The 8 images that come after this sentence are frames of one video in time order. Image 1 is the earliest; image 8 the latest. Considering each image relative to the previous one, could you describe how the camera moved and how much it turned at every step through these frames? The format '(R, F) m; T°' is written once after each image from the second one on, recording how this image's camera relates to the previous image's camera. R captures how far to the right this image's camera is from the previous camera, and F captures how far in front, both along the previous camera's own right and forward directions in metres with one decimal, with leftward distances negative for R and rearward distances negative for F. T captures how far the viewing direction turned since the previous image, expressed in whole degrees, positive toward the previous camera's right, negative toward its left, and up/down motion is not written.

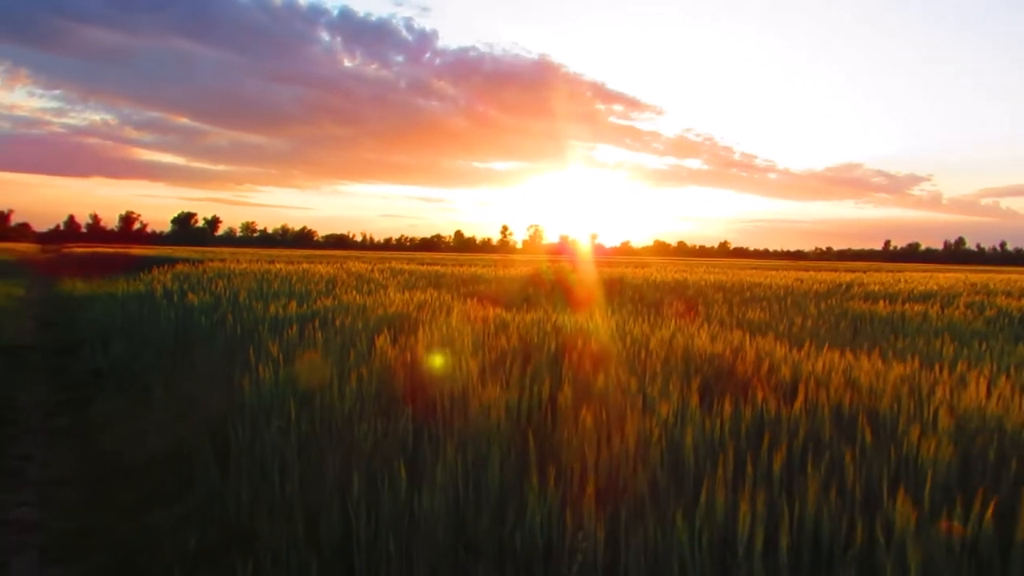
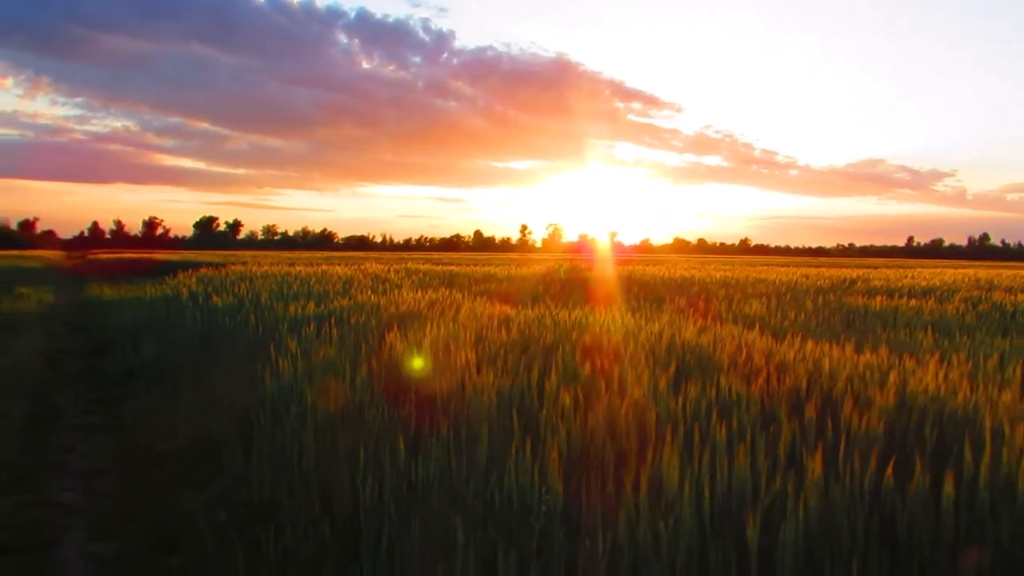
(+0.1, -0.4) m; -1°
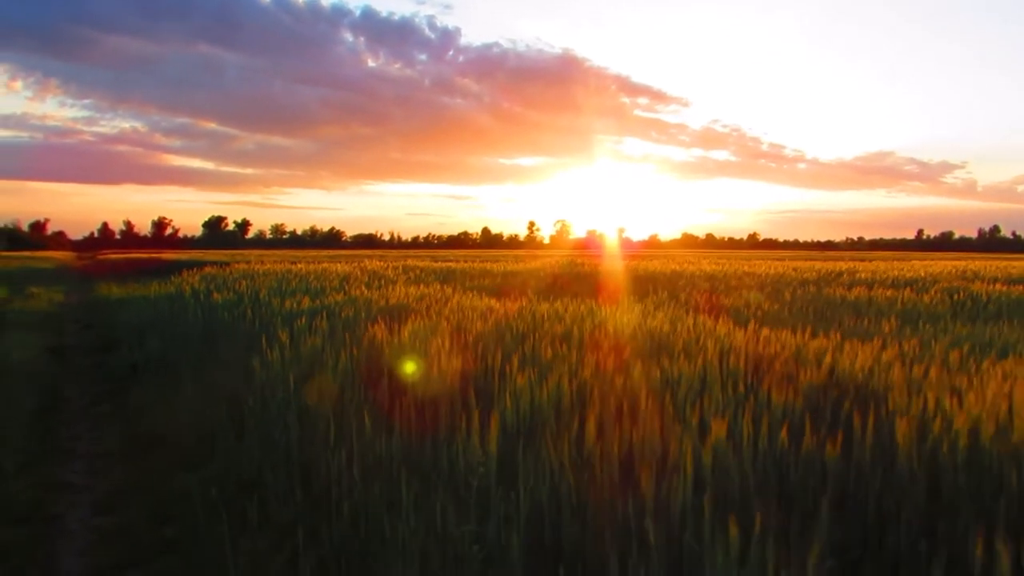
(+0.2, -0.3) m; -1°
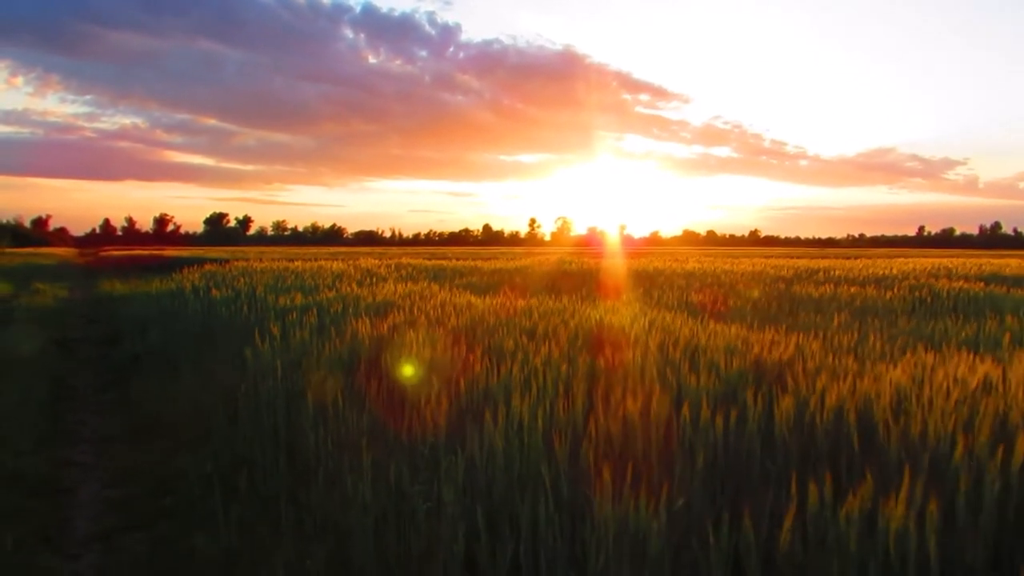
(+0.2, -0.5) m; 0°
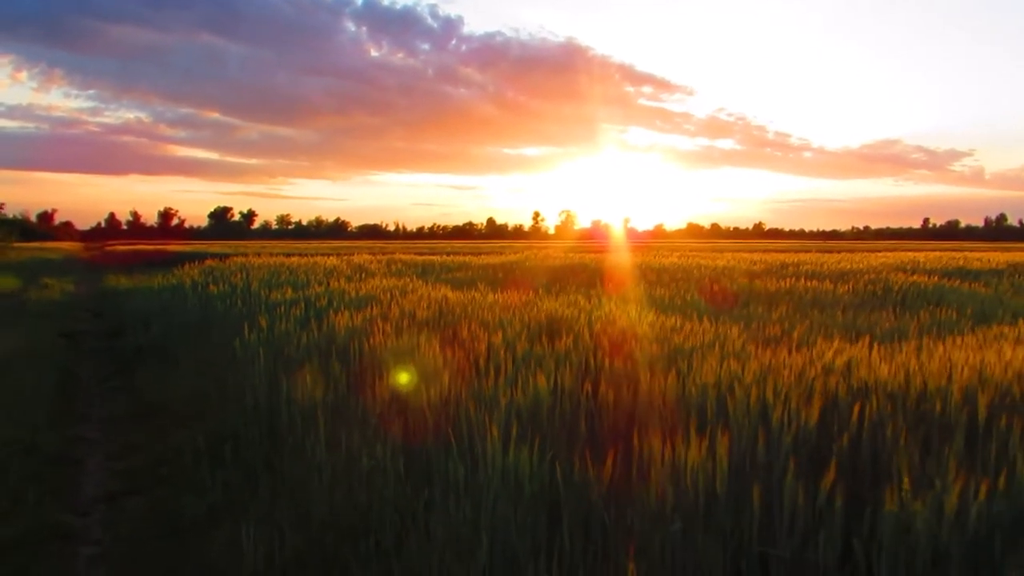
(+0.3, -0.6) m; 0°
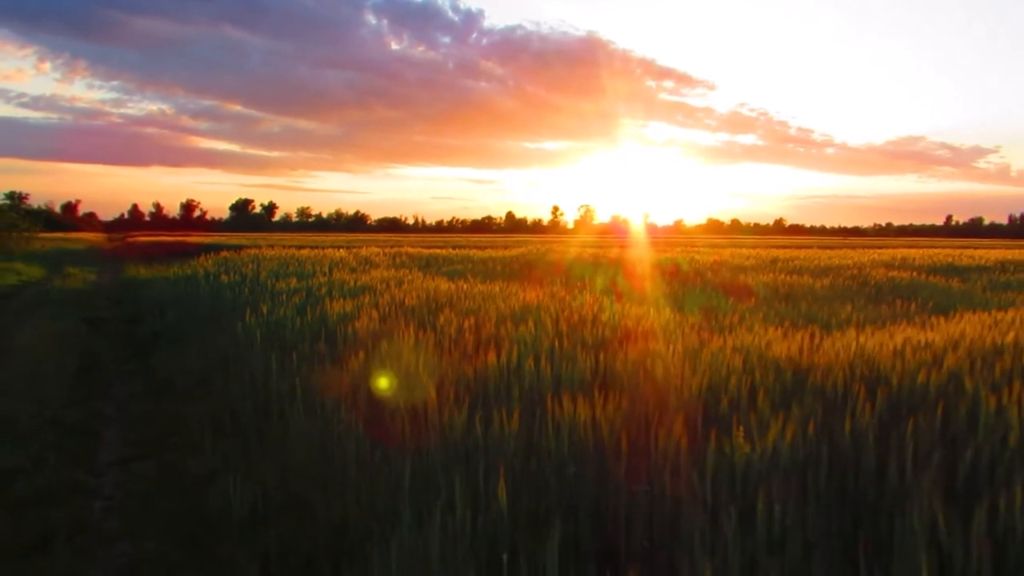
(+0.3, -0.5) m; -1°
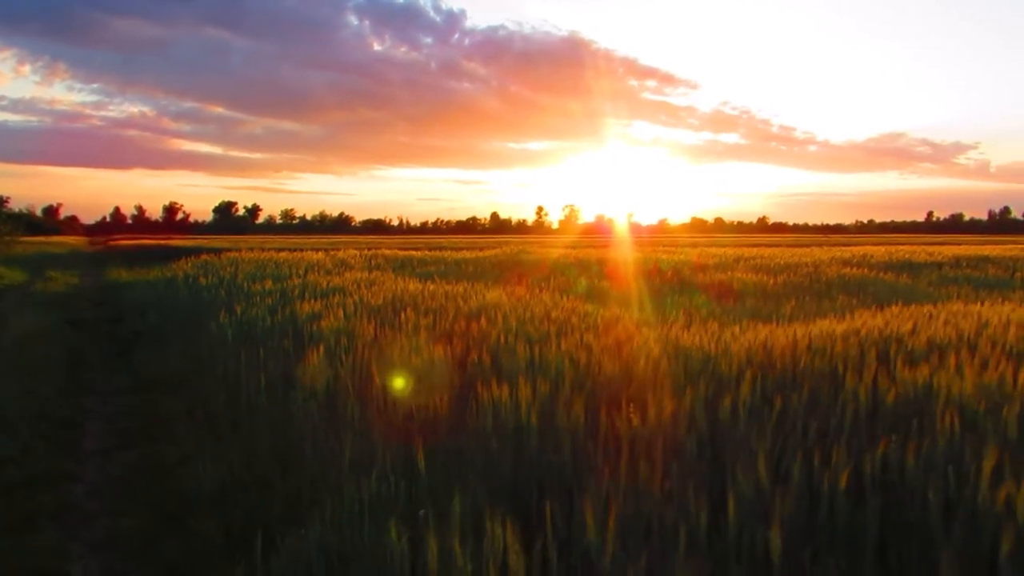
(+0.2, -0.4) m; +1°
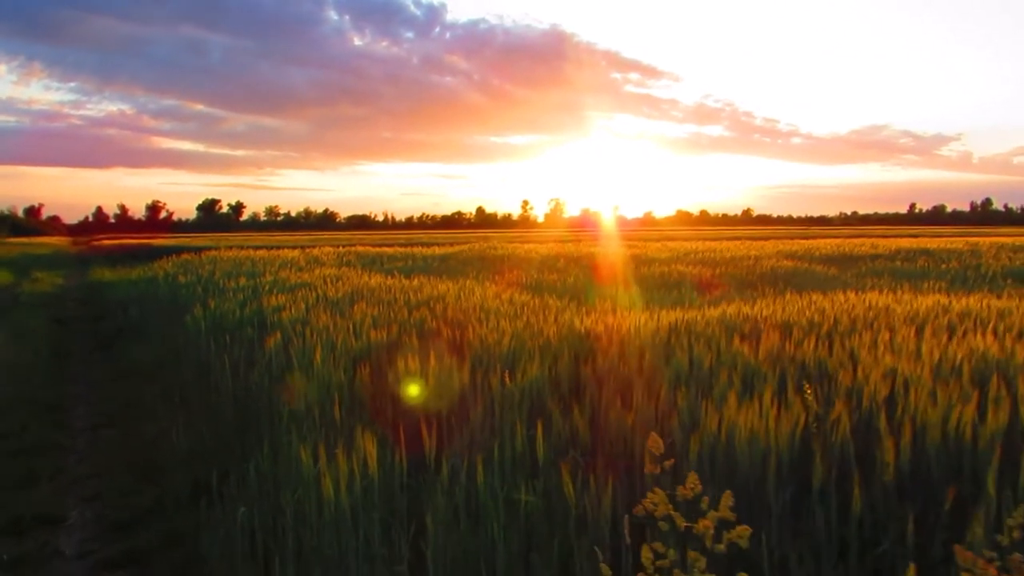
(+0.4, -0.8) m; +1°
